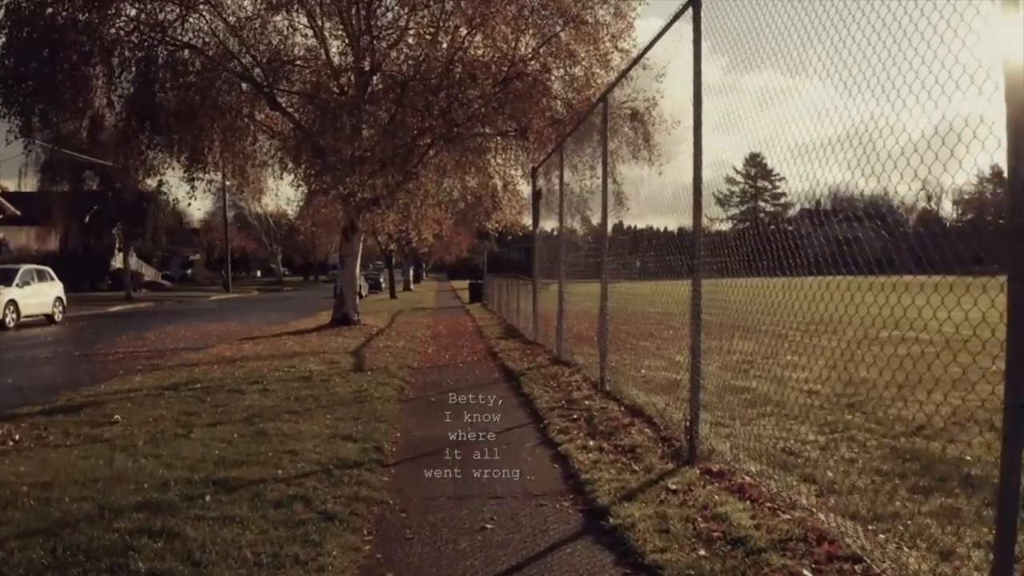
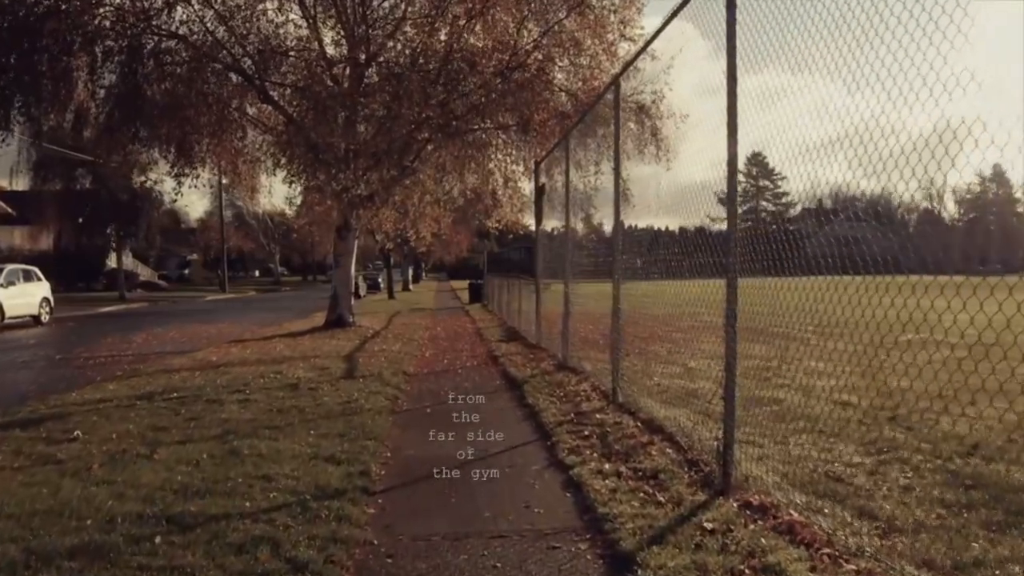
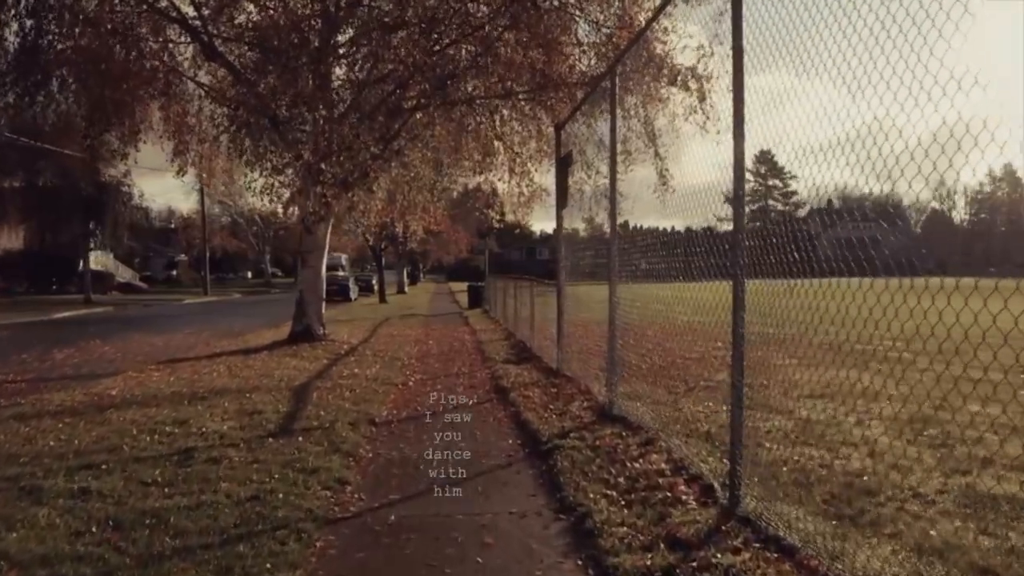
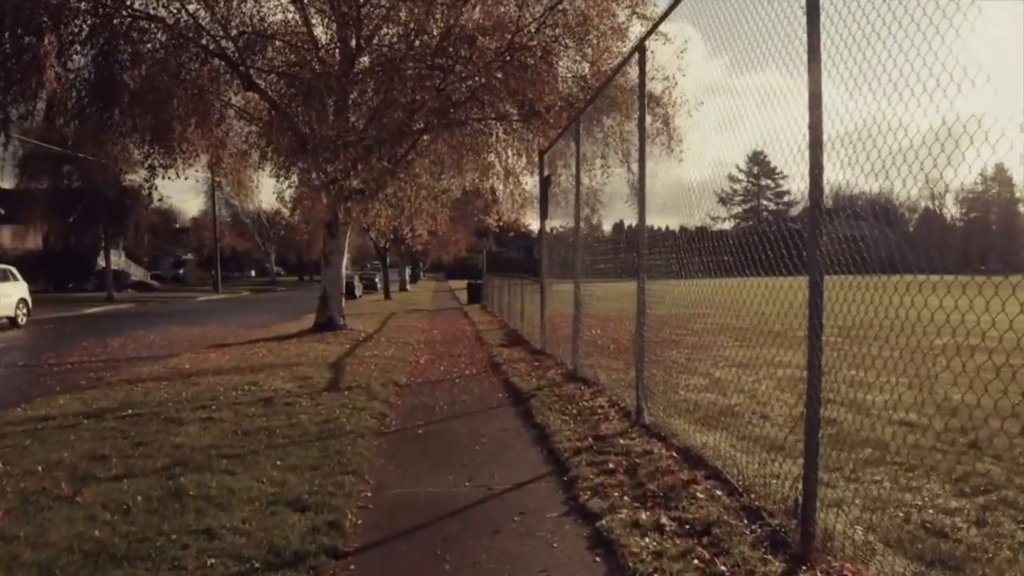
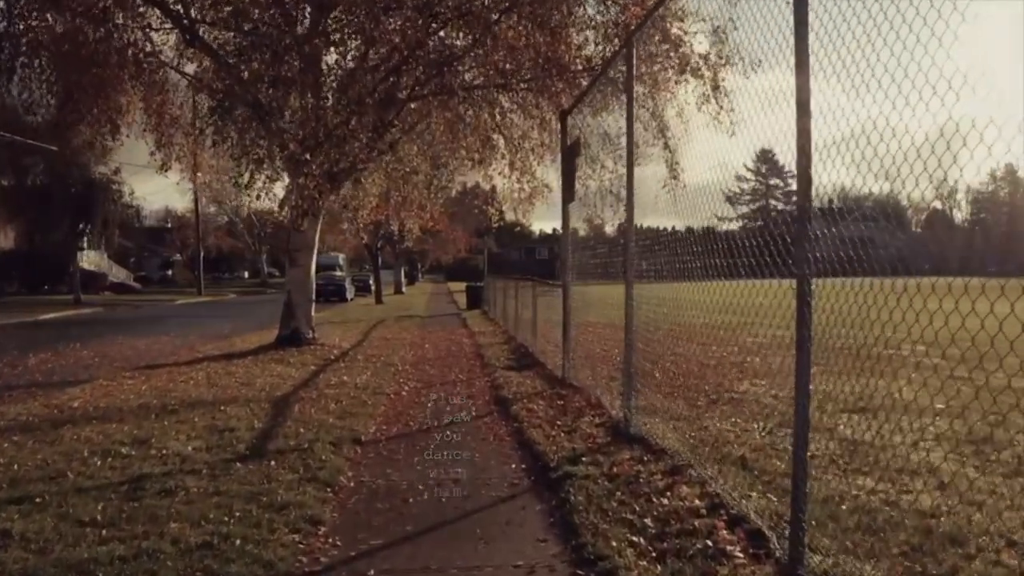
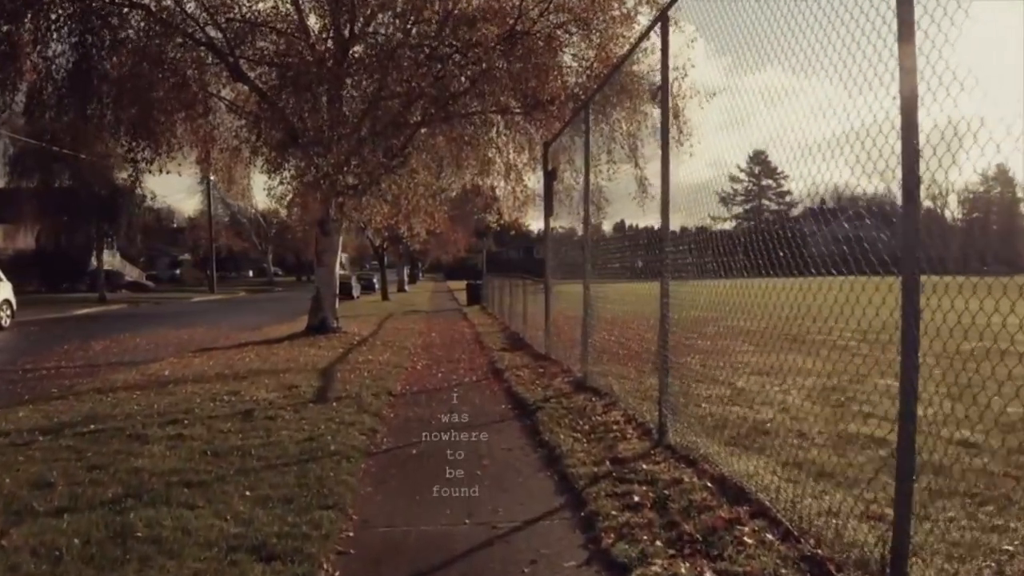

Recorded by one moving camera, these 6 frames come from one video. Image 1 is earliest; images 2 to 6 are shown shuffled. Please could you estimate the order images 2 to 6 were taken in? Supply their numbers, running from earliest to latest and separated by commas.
2, 4, 6, 3, 5
